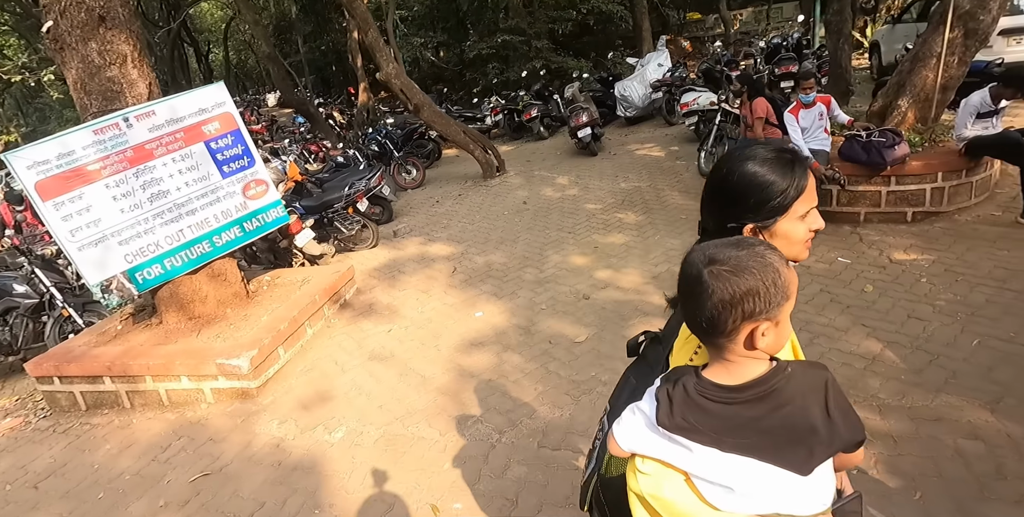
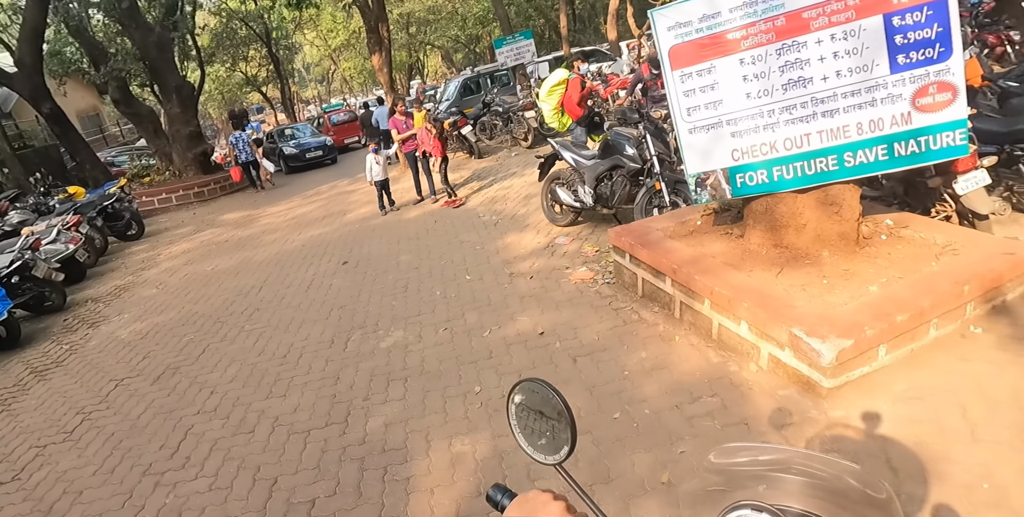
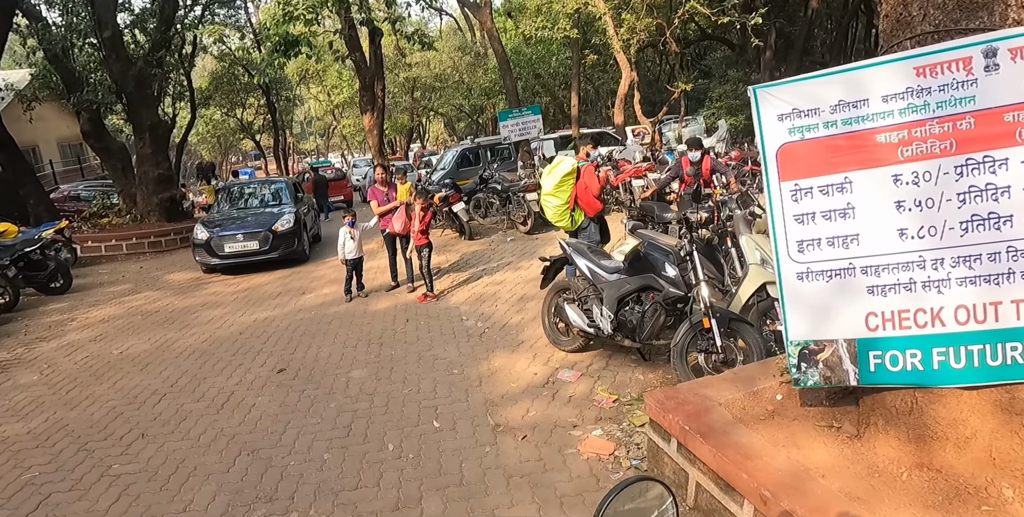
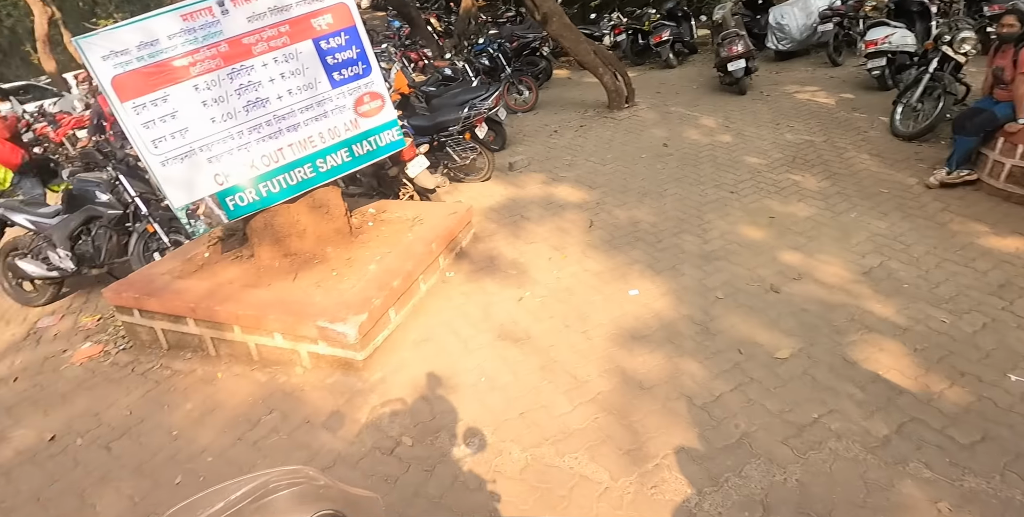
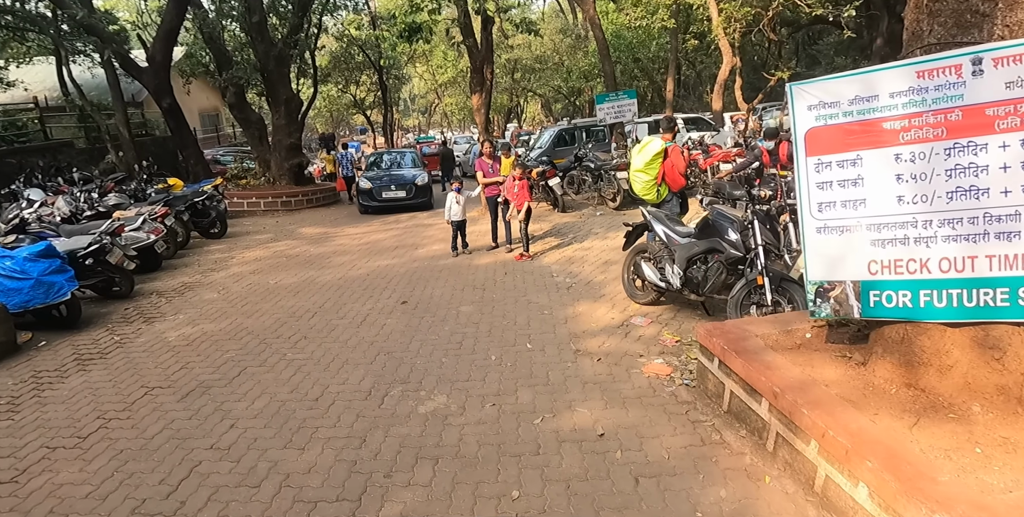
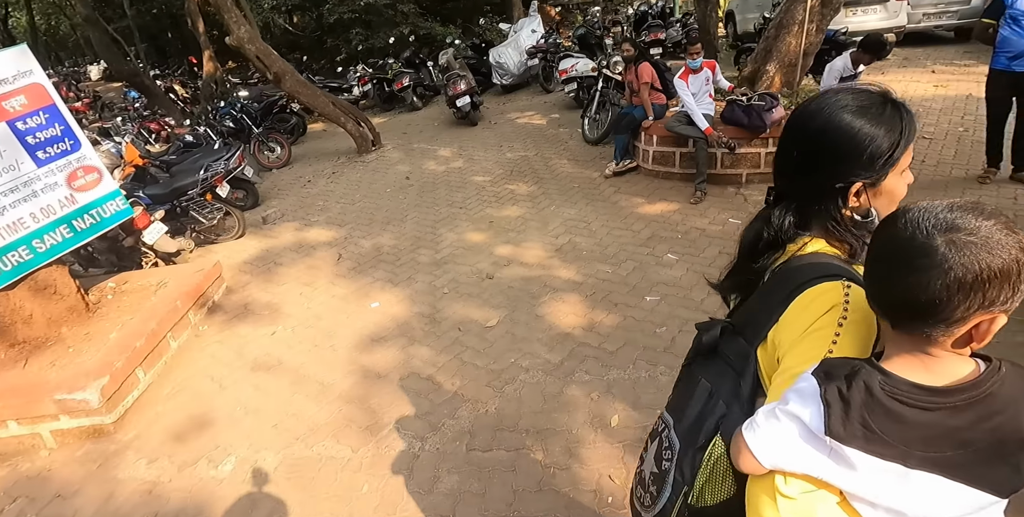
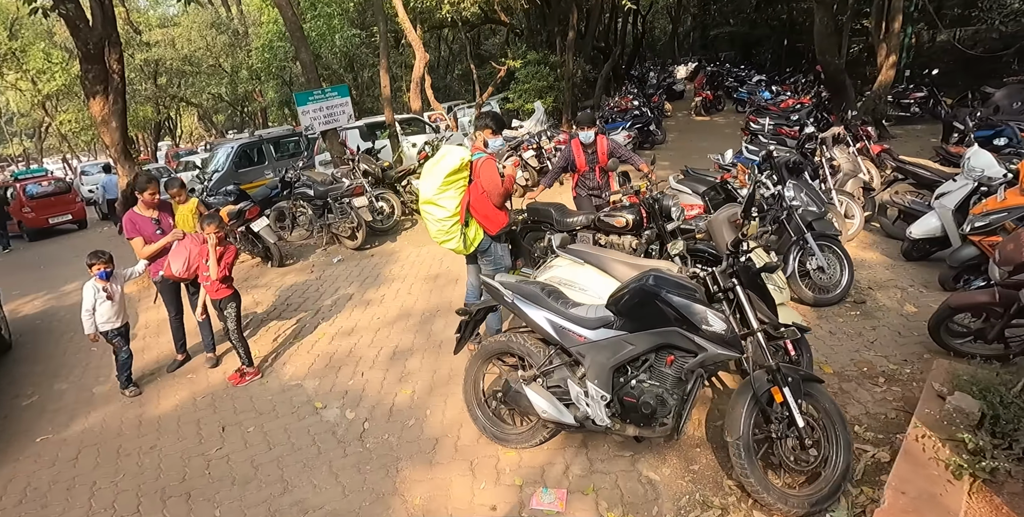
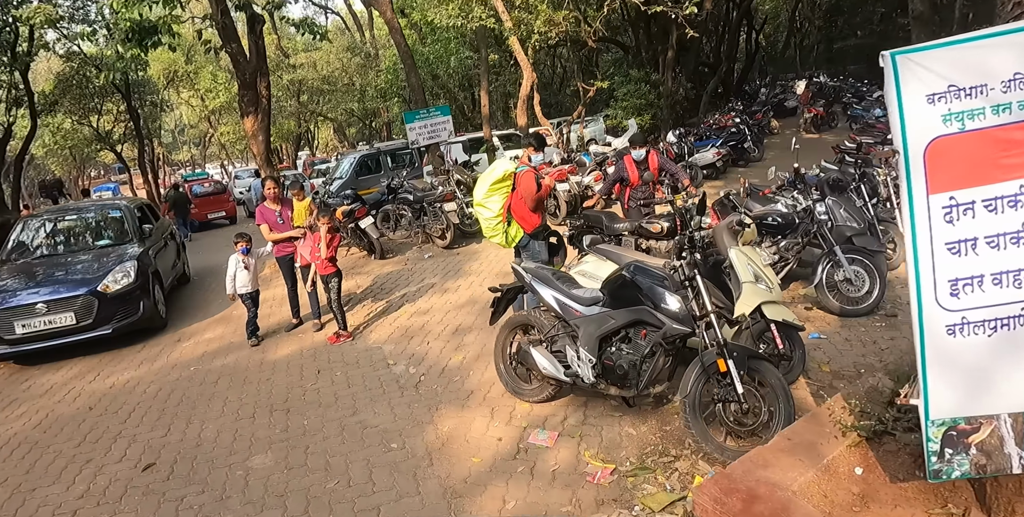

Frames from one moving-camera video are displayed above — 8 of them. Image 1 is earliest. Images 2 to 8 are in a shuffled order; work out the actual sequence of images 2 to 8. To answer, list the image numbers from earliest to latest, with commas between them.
6, 4, 2, 5, 3, 8, 7
